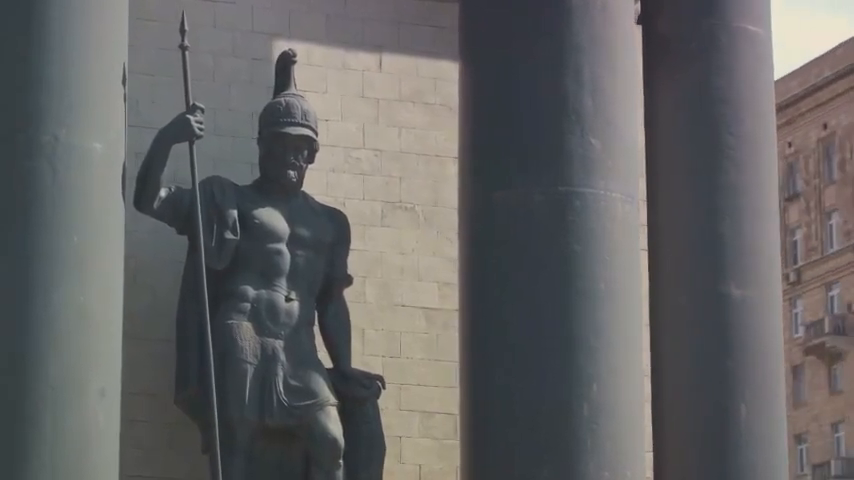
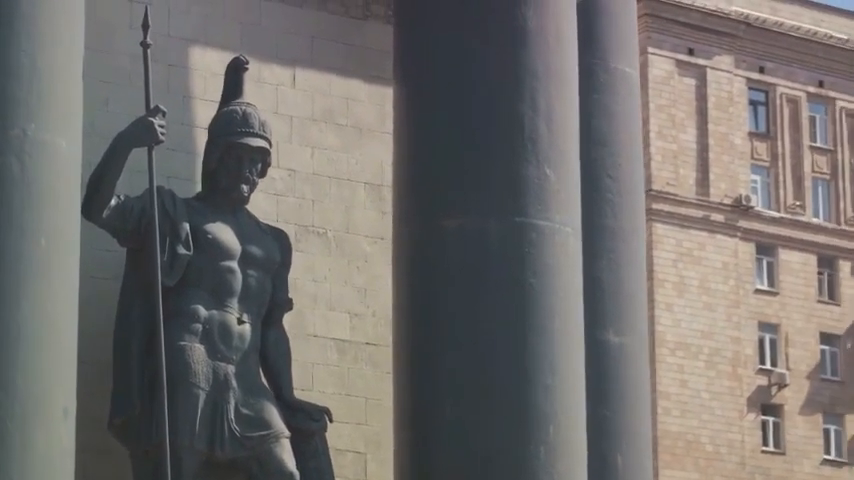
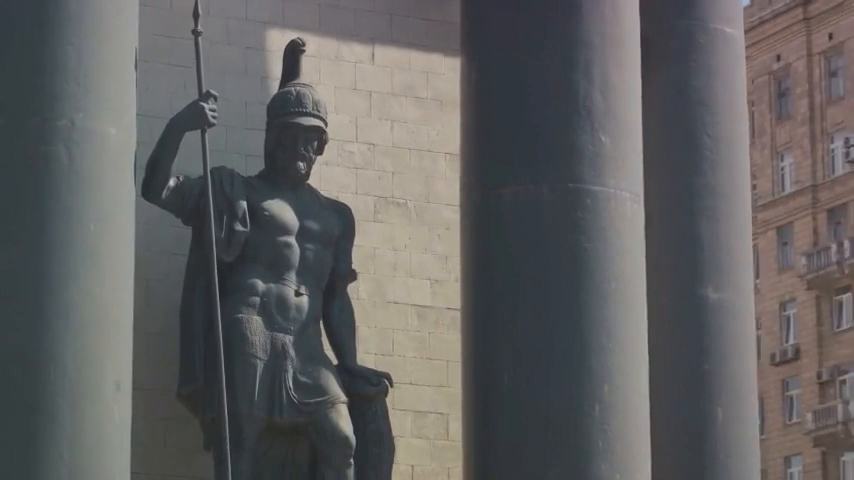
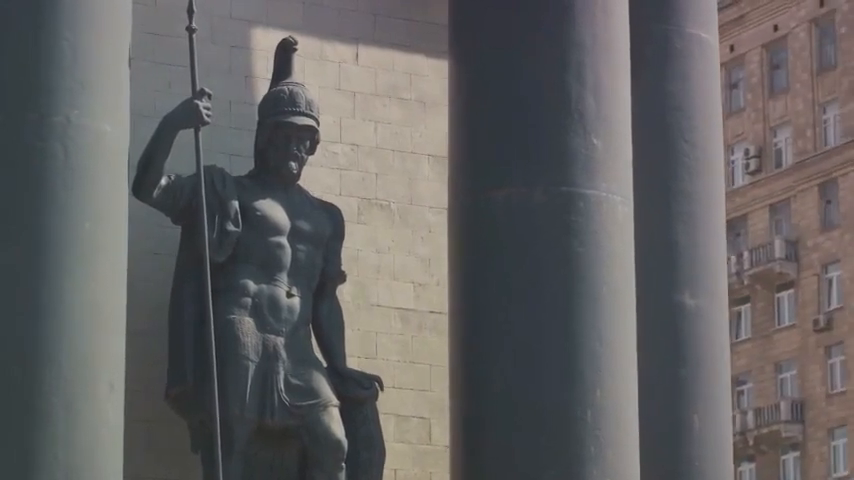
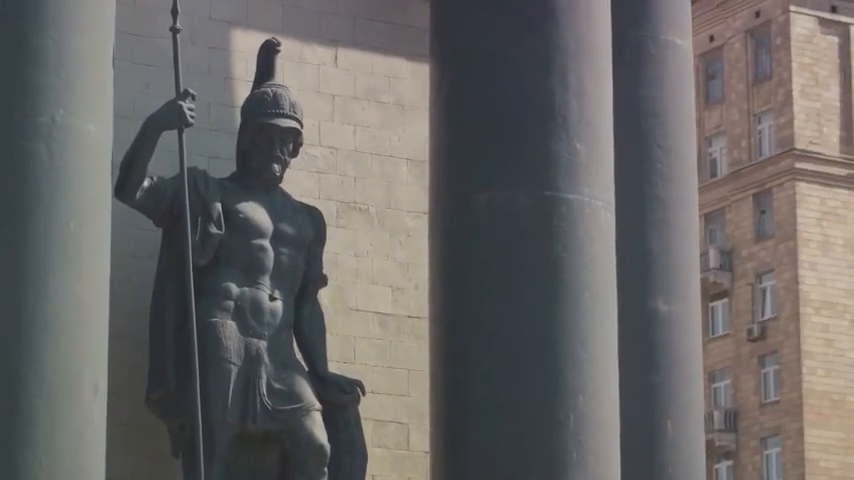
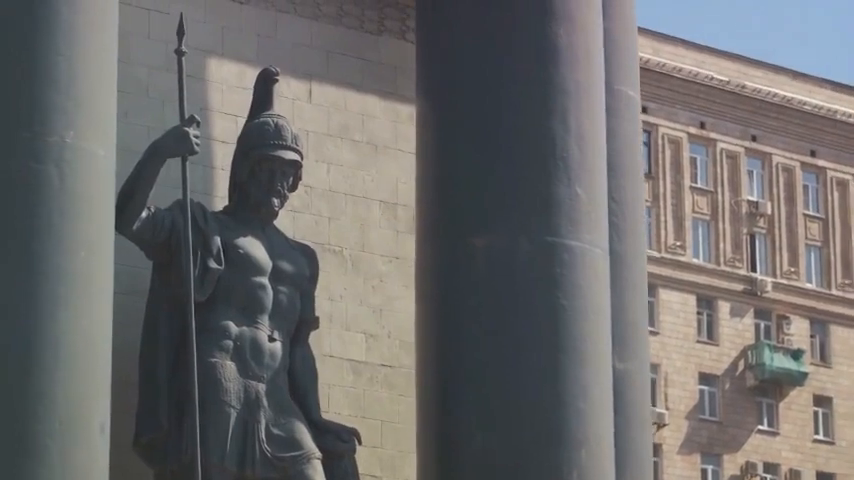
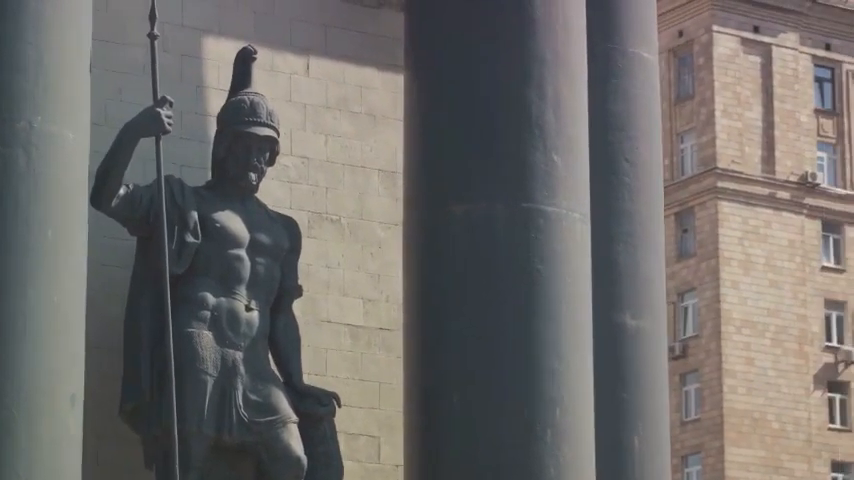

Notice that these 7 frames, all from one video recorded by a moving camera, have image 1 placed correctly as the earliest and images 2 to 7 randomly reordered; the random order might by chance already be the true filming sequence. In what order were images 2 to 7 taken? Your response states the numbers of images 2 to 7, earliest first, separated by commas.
3, 4, 5, 7, 2, 6
